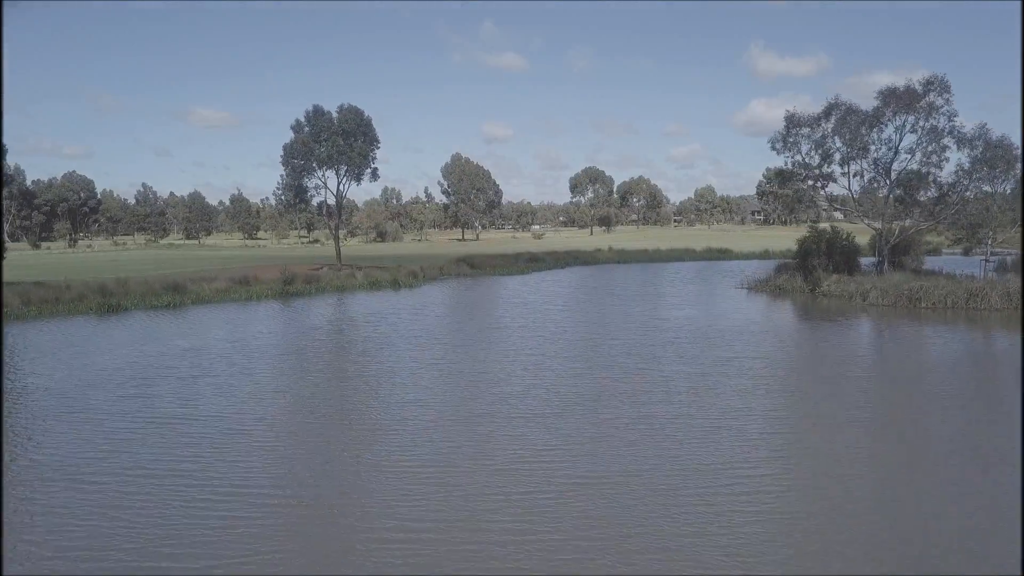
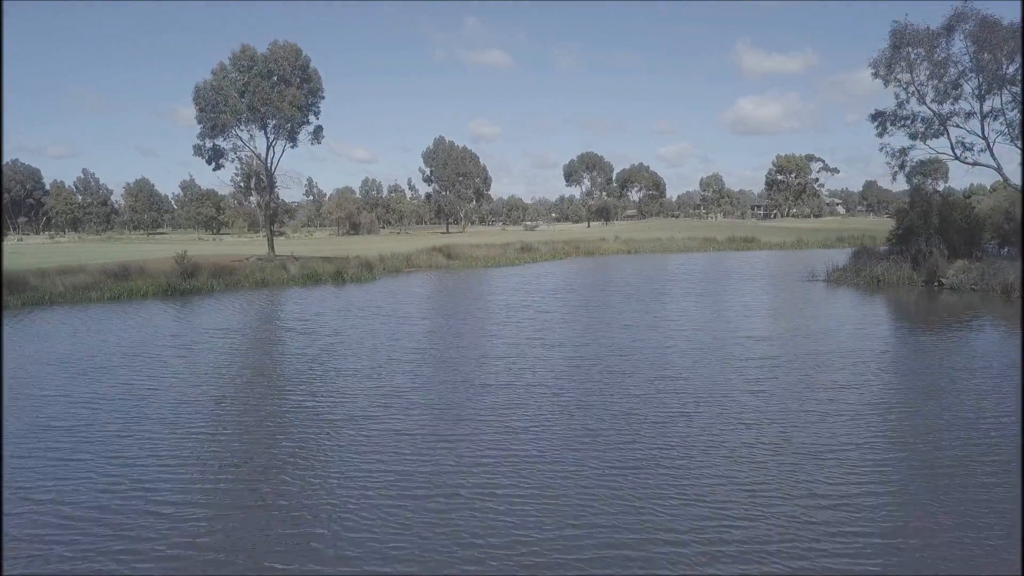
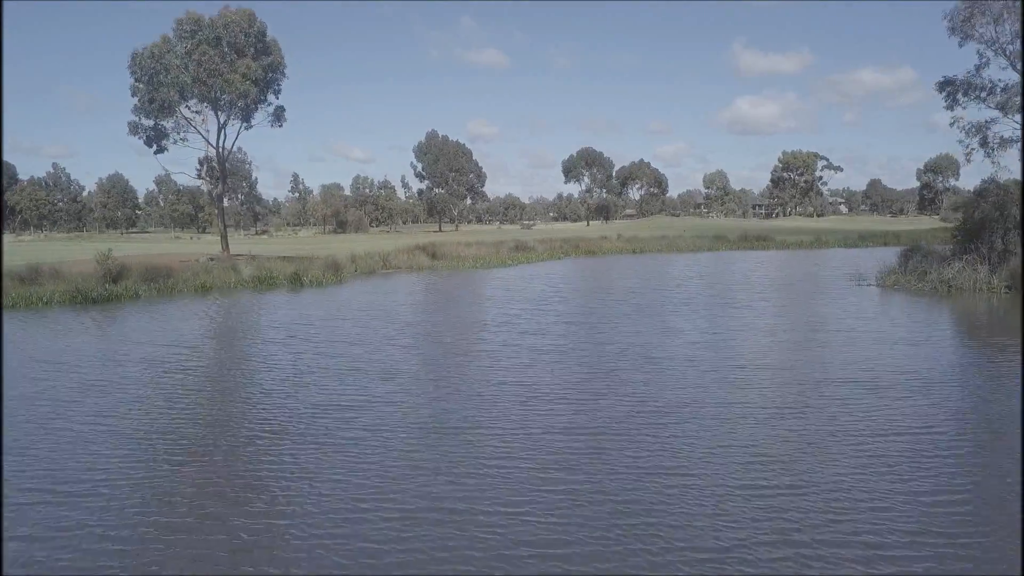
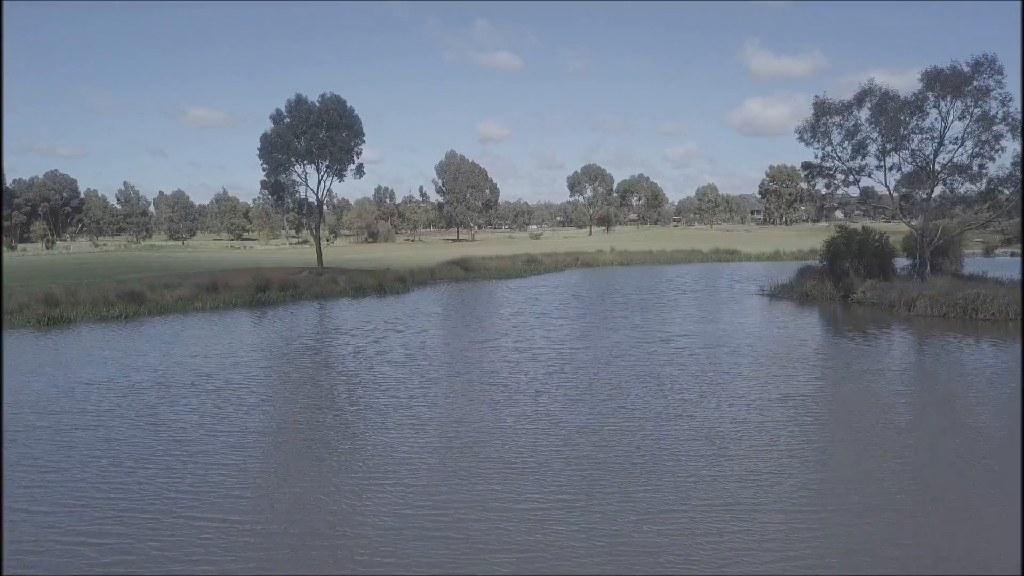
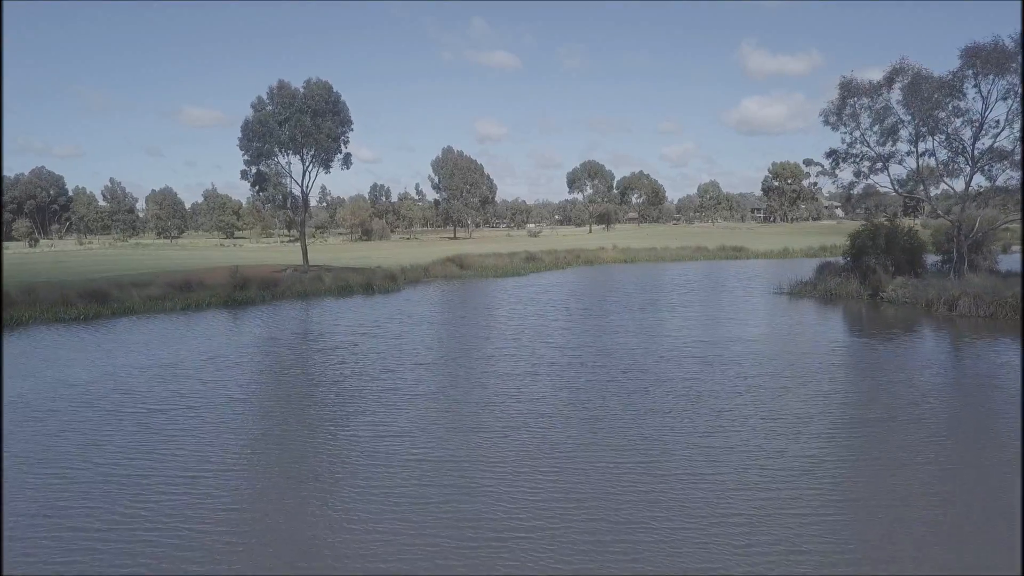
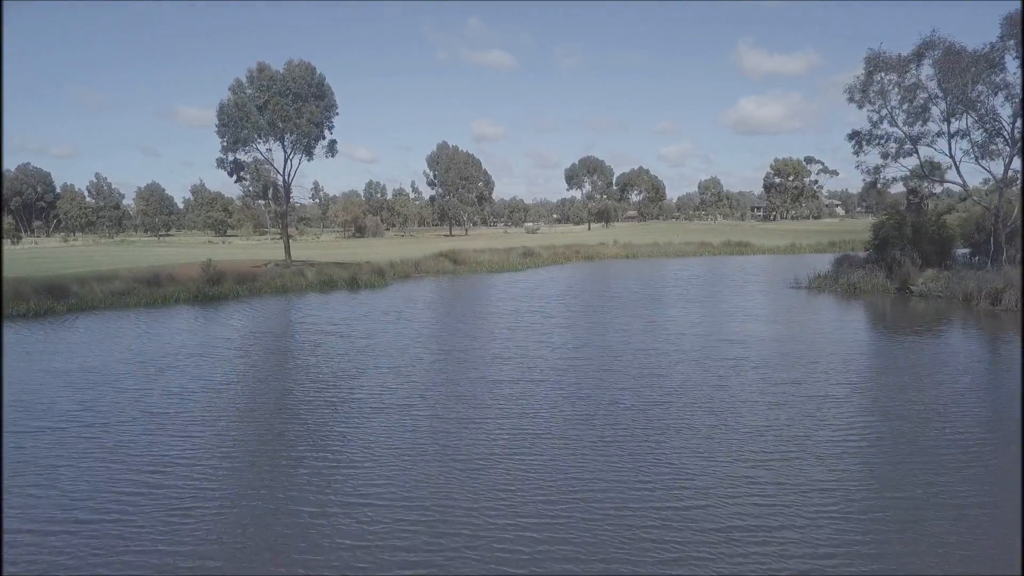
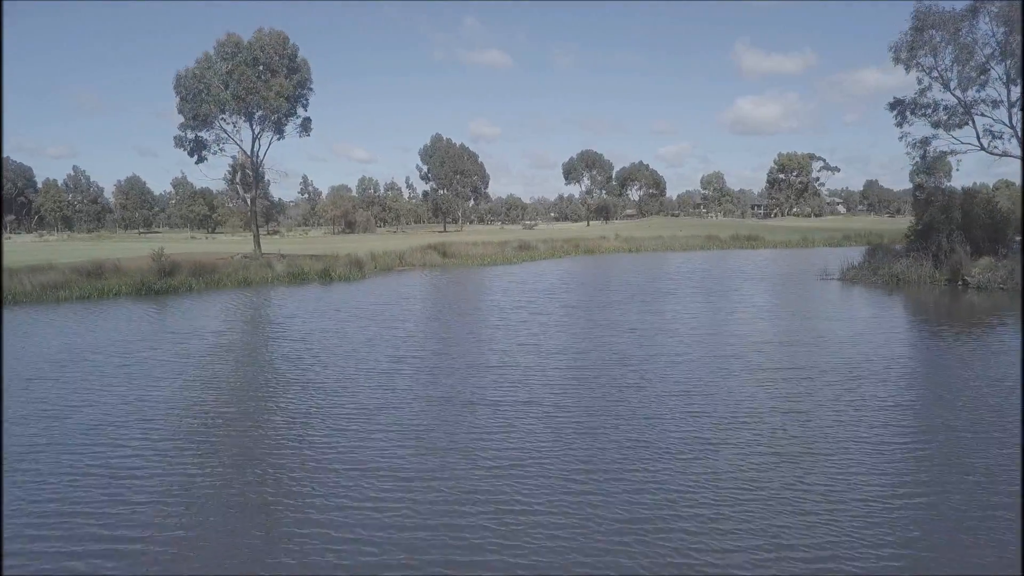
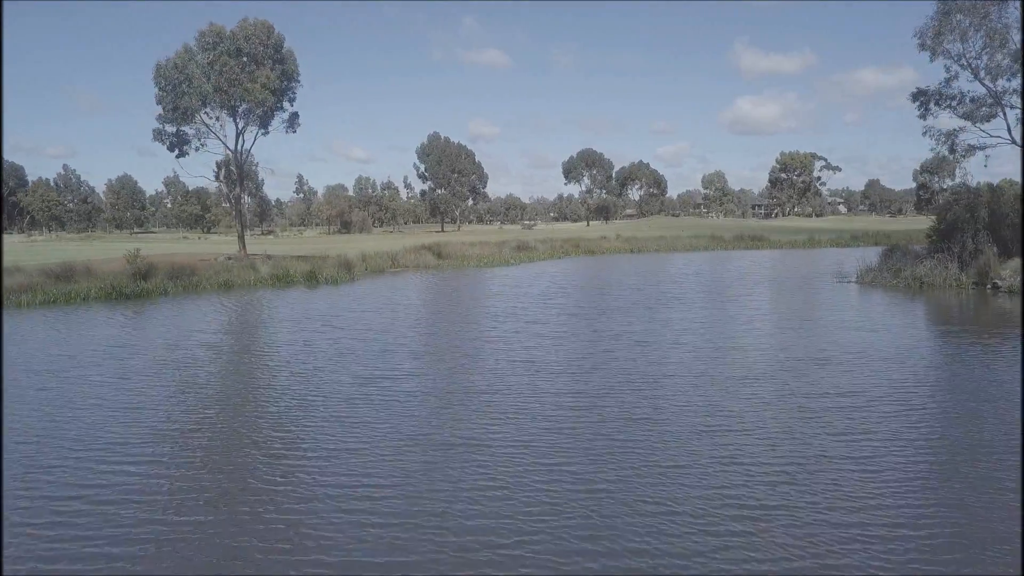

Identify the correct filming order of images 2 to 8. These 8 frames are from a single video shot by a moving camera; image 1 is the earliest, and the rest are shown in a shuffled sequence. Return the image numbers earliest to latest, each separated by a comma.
4, 5, 6, 2, 7, 8, 3
